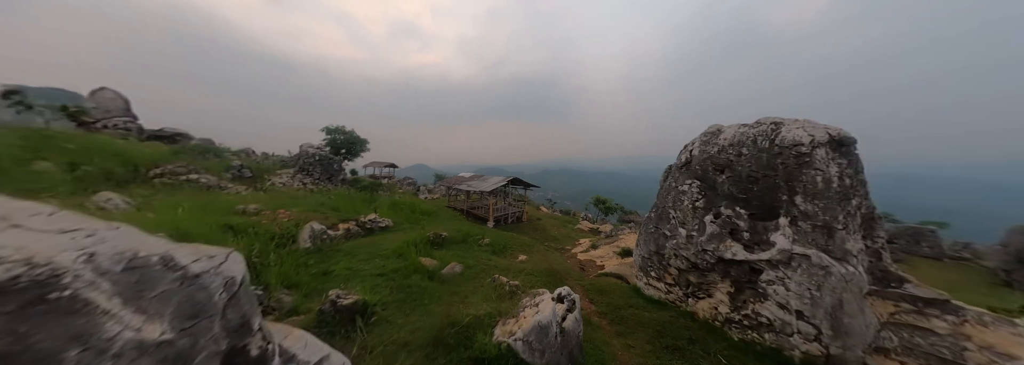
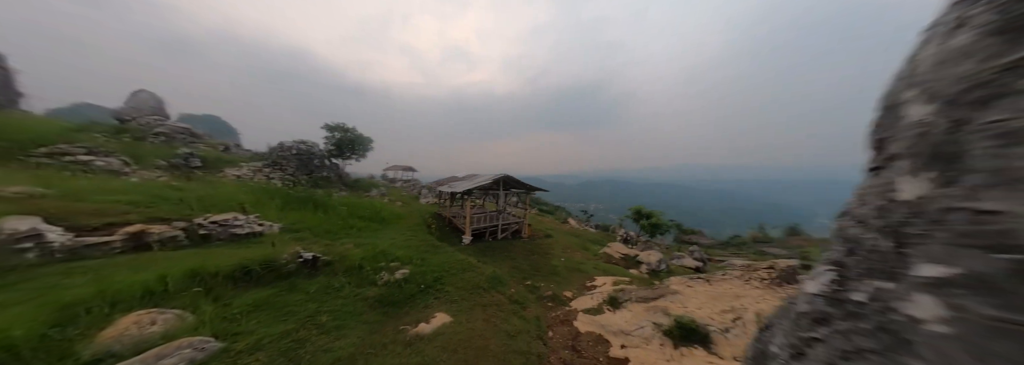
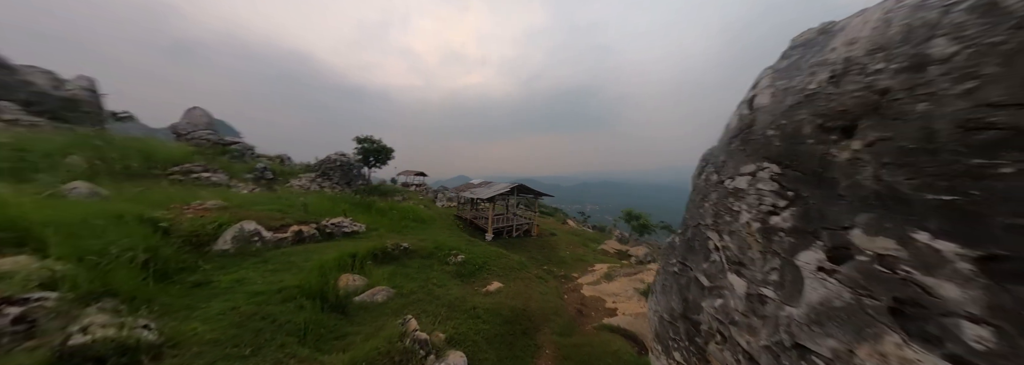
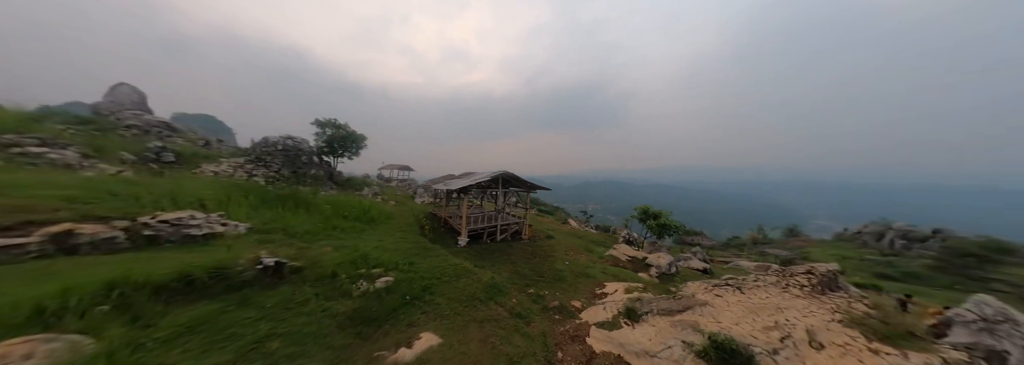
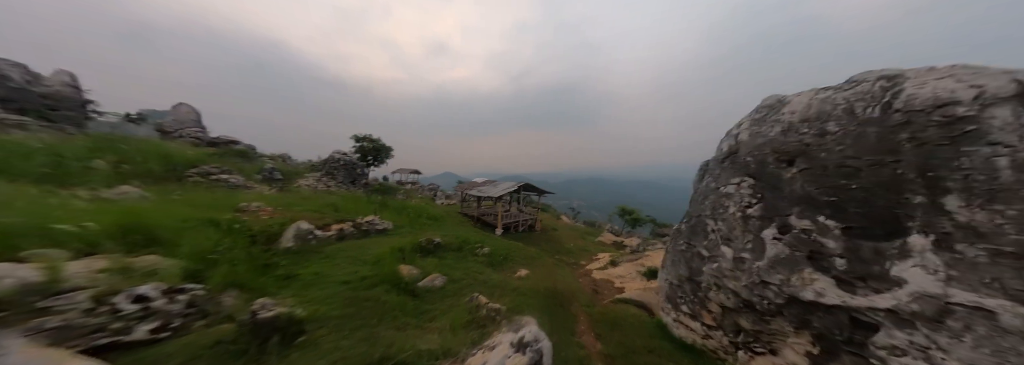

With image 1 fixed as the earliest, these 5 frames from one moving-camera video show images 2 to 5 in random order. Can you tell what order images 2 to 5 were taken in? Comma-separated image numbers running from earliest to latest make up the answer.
5, 3, 2, 4
